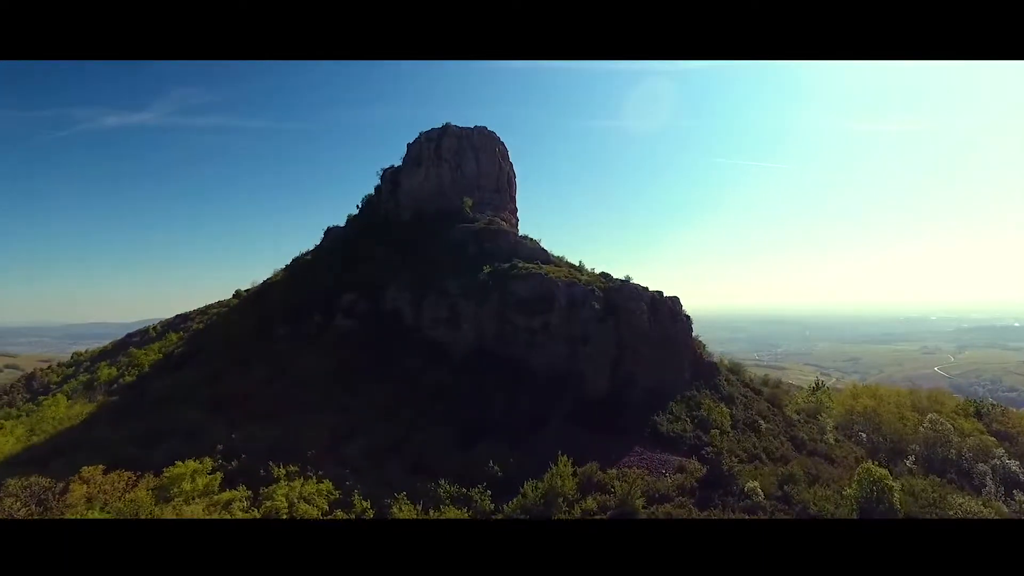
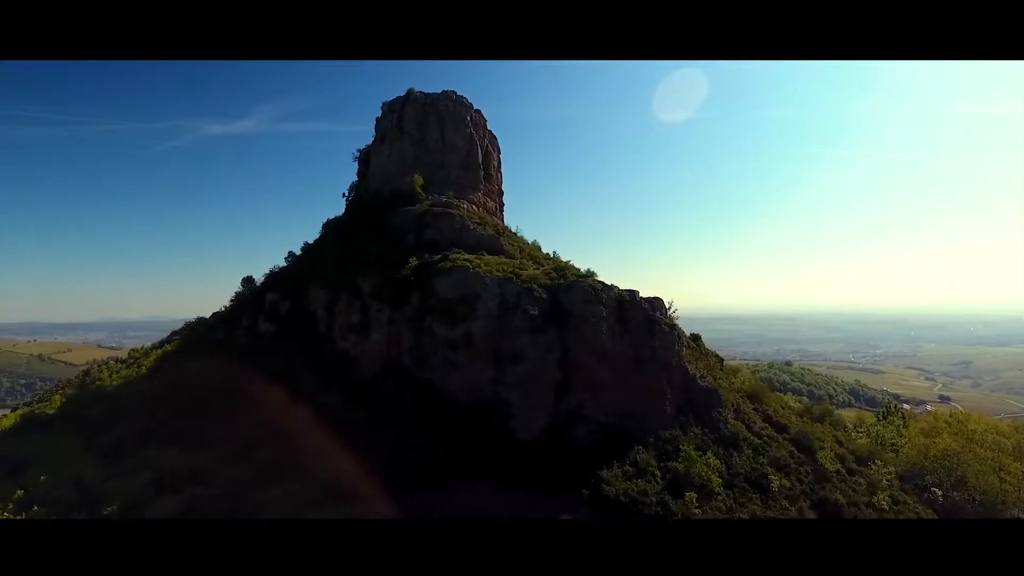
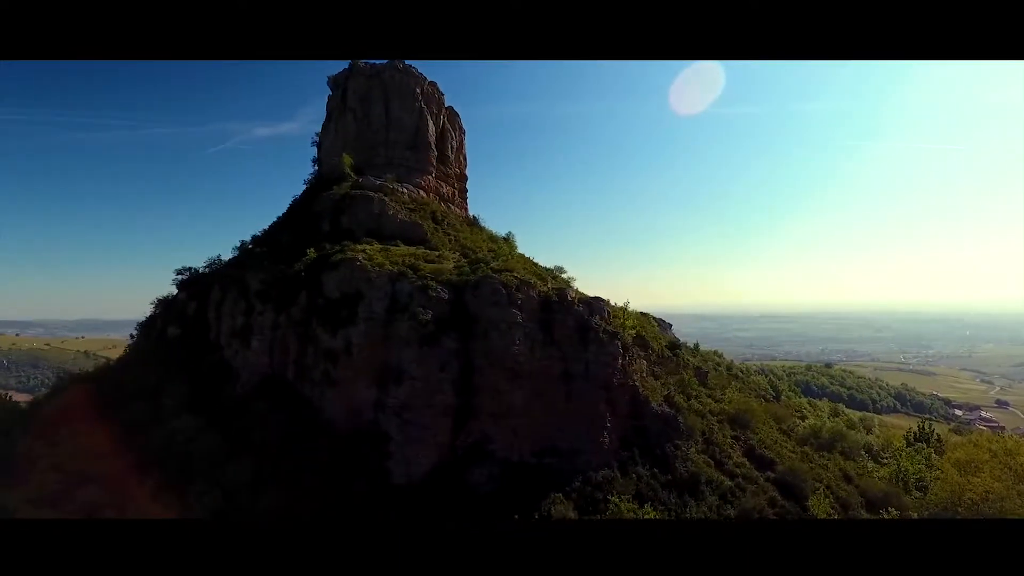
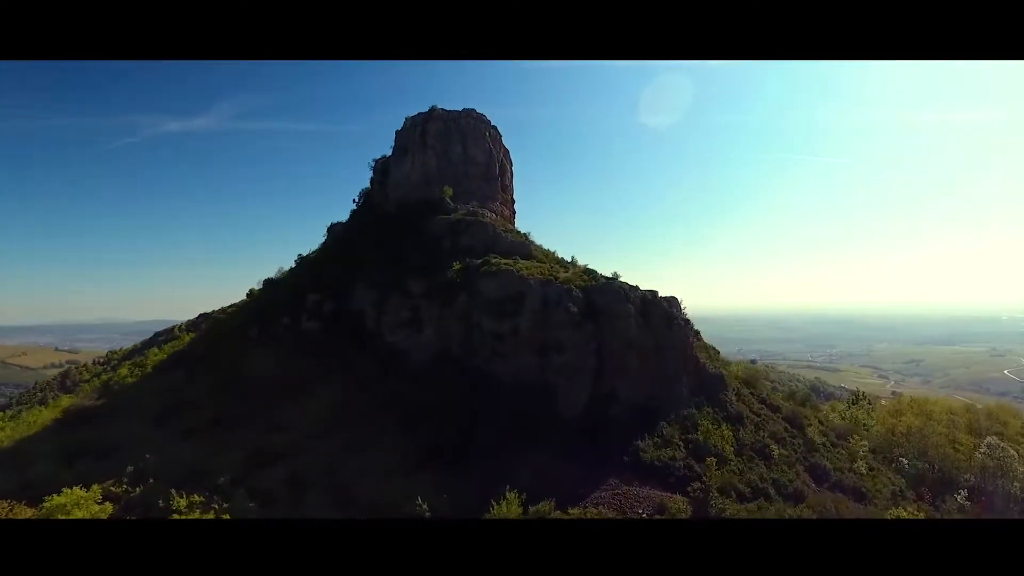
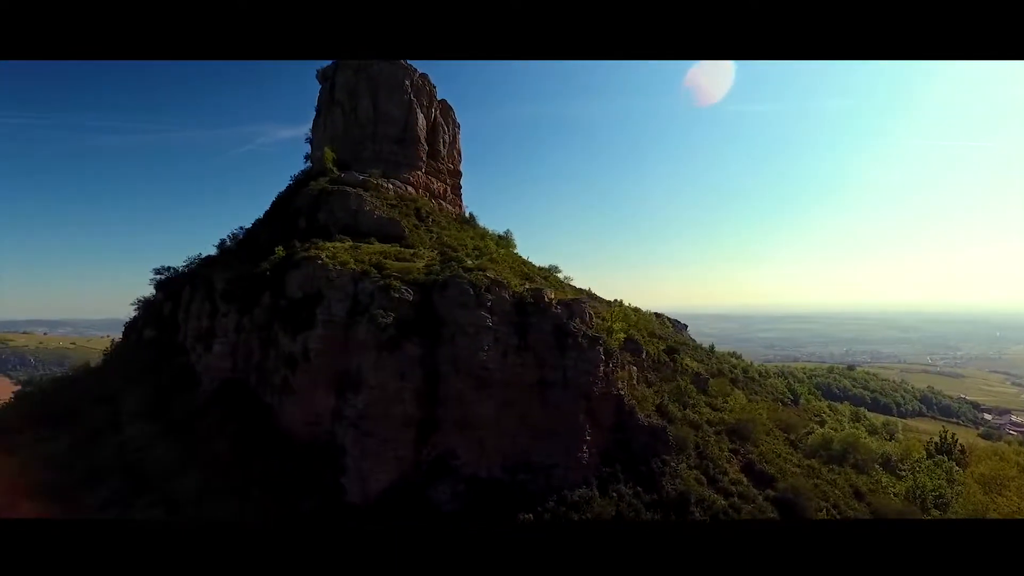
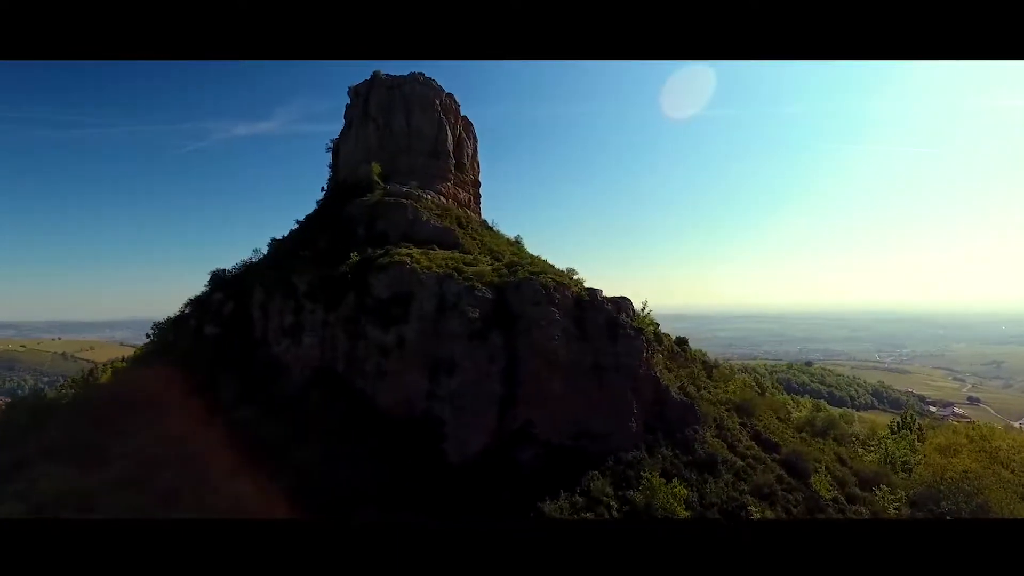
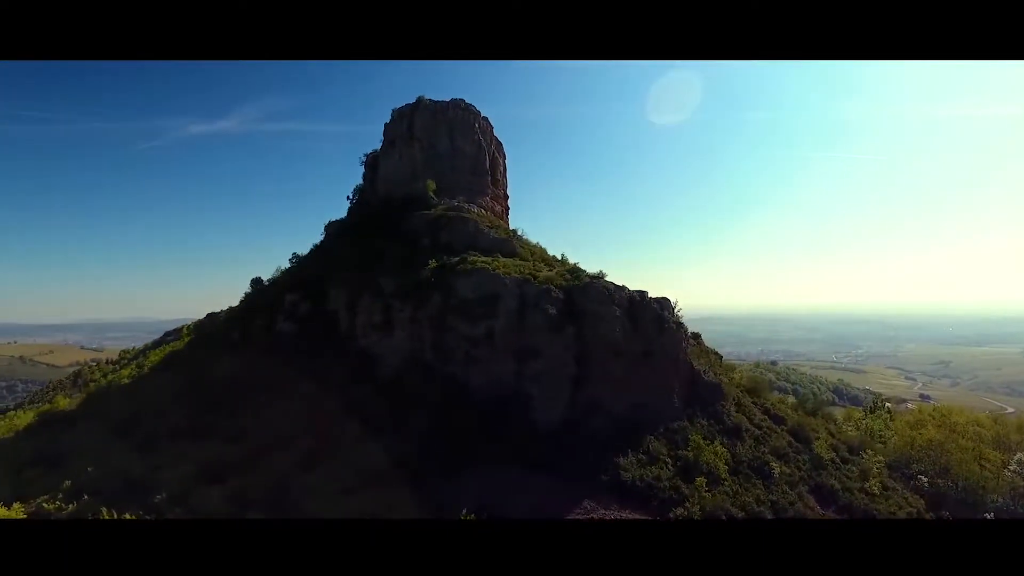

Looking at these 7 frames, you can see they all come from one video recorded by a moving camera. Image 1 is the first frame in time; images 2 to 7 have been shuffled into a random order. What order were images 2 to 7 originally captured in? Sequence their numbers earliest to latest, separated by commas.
4, 7, 2, 6, 3, 5
